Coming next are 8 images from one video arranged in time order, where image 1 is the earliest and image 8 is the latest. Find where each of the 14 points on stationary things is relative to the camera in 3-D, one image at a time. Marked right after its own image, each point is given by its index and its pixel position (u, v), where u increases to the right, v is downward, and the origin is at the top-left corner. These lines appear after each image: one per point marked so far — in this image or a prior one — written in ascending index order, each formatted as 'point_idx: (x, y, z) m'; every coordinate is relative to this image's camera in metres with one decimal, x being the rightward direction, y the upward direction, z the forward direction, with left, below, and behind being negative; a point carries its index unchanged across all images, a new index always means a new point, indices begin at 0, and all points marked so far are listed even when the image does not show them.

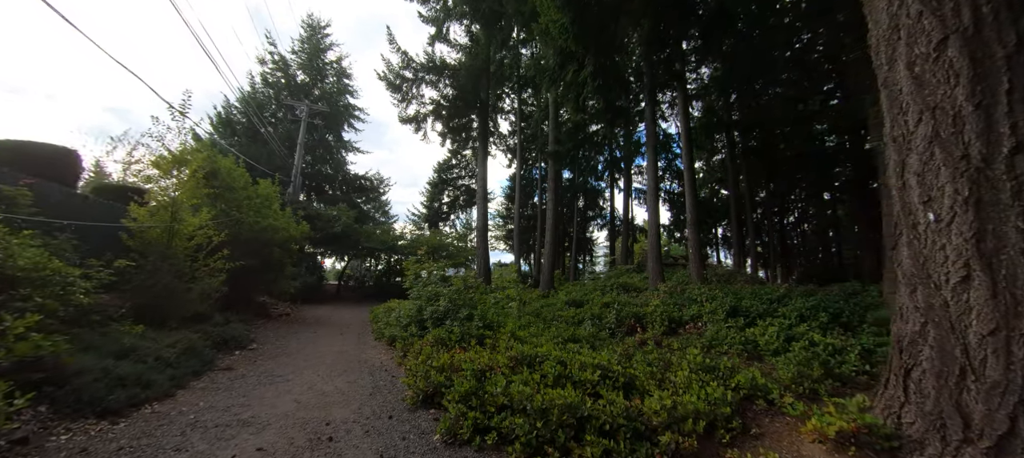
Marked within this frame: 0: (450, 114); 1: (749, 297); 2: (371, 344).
0: (-2.4, +4.2, +13.2) m
1: (+5.3, -1.5, +7.9) m
2: (-2.6, -2.1, +6.5) m
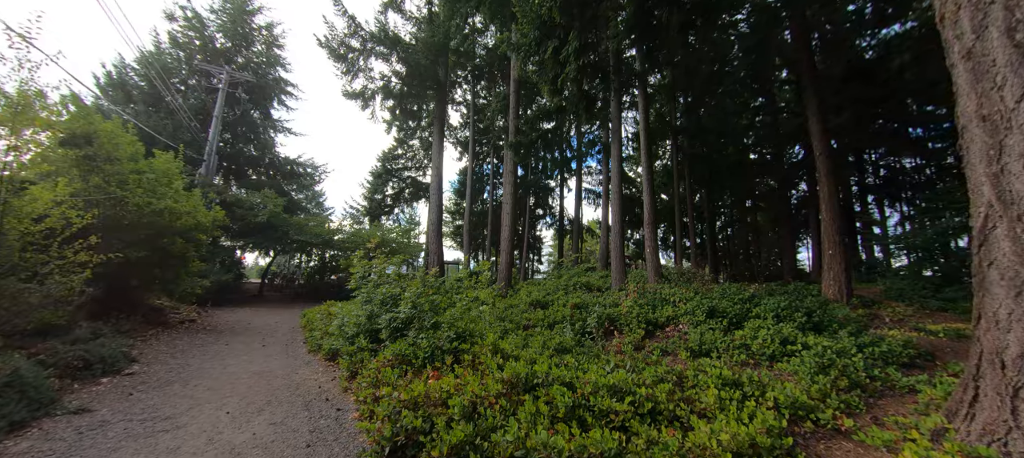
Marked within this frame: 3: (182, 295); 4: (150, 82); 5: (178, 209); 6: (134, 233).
0: (-3.7, +4.5, +11.8) m
1: (+4.5, -1.5, +7.8) m
2: (-3.0, -1.9, +5.2) m
3: (-8.1, -1.6, +8.7) m
4: (-15.5, +6.3, +15.3) m
5: (-6.7, +0.4, +7.1) m
6: (-6.9, -0.1, +6.5) m
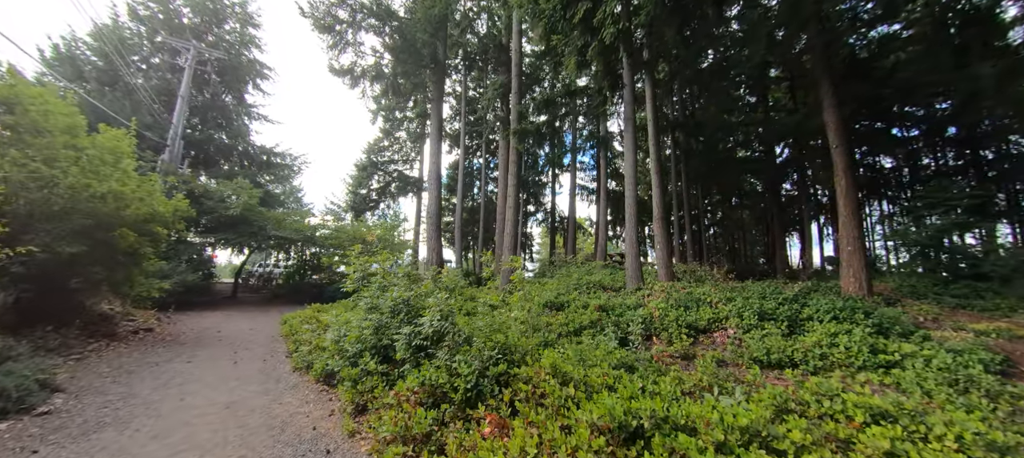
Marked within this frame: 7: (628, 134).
0: (-3.5, +4.6, +10.7) m
1: (+4.9, -1.3, +7.0) m
2: (-2.5, -1.7, +4.1) m
3: (-7.8, -1.4, +7.4) m
4: (-15.5, +6.5, +13.6) m
5: (-6.3, +0.6, +5.8) m
6: (-6.5, +0.1, +5.2) m
7: (+3.5, +2.9, +10.6) m
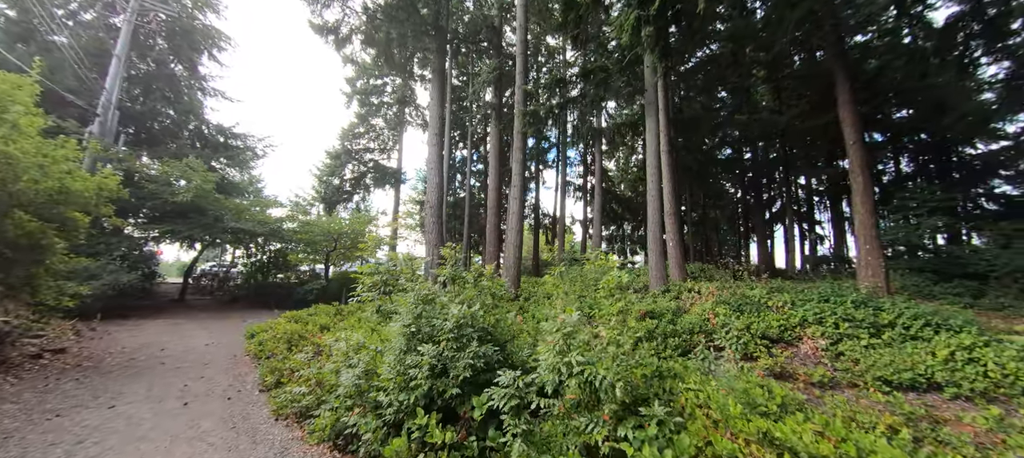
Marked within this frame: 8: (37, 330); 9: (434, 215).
0: (-3.2, +4.9, +9.1) m
1: (+5.4, -1.2, +6.2) m
2: (-1.8, -1.6, +2.7) m
3: (-7.2, -1.2, +5.5) m
4: (-15.4, +6.9, +11.0) m
5: (-5.6, +0.8, +4.1) m
6: (-5.8, +0.3, +3.5) m
7: (+3.8, +3.0, +9.7) m
8: (-7.3, -1.6, +5.5) m
9: (-2.0, +0.4, +9.4) m
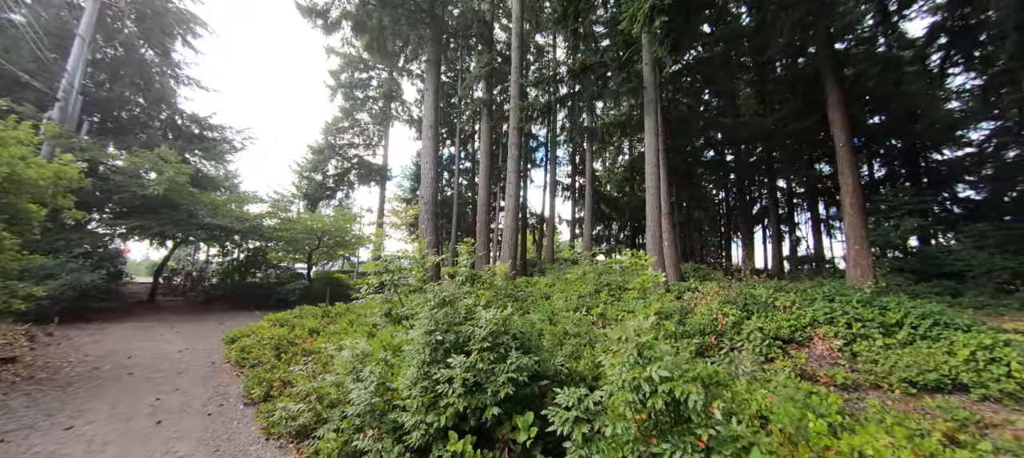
0: (-3.3, +4.9, +8.7) m
1: (+5.4, -1.2, +6.2) m
2: (-1.6, -1.5, +2.3) m
3: (-7.1, -1.1, +4.9) m
4: (-15.5, +7.0, +10.0) m
5: (-5.5, +0.9, +3.5) m
6: (-5.6, +0.4, +2.9) m
7: (+3.7, +3.0, +9.5) m
8: (-7.2, -1.5, +4.9) m
9: (-2.1, +0.4, +9.0) m
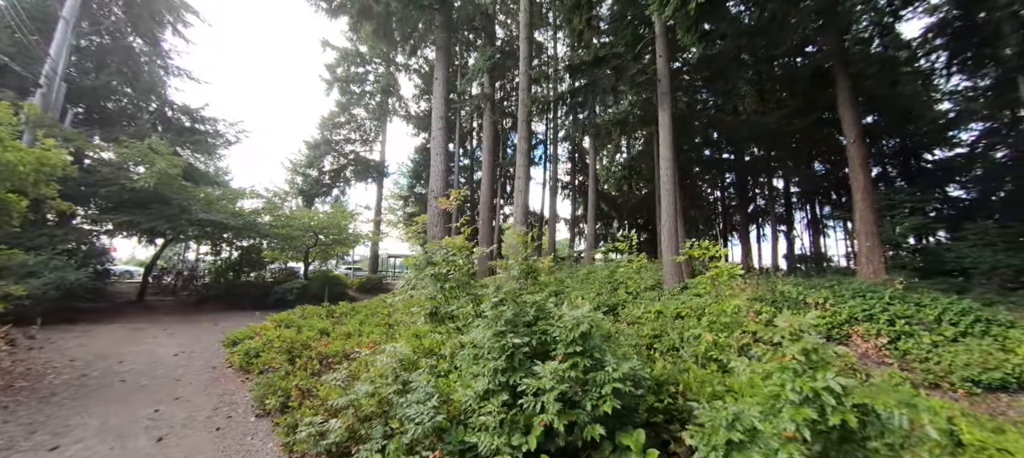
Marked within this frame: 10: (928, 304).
0: (-3.0, +5.0, +8.3) m
1: (+5.8, -1.1, +5.9) m
2: (-1.2, -1.4, +1.9) m
3: (-6.8, -1.0, +4.4) m
4: (-15.2, +7.1, +9.4) m
5: (-5.1, +0.9, +3.1) m
6: (-5.2, +0.5, +2.5) m
7: (+4.0, +3.1, +9.3) m
8: (-6.9, -1.4, +4.4) m
9: (-1.8, +0.5, +8.6) m
10: (+6.4, -1.2, +5.5) m
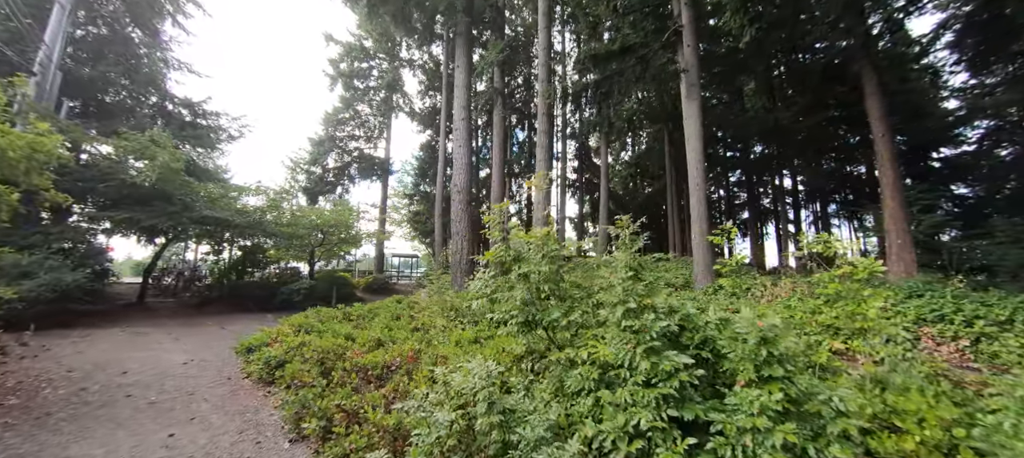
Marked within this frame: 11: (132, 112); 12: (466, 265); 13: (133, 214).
0: (-2.4, +5.1, +7.8) m
1: (+6.3, -1.1, +5.5) m
2: (-0.6, -1.4, +1.5) m
3: (-6.2, -1.0, +3.9) m
4: (-14.7, +7.2, +8.9) m
5: (-4.5, +1.0, +2.6) m
6: (-4.6, +0.5, +2.0) m
7: (+4.5, +3.2, +8.9) m
8: (-6.3, -1.3, +3.9) m
9: (-1.3, +0.6, +8.2) m
10: (+6.9, -1.1, +5.1) m
11: (-12.2, +3.8, +11.5) m
12: (-1.0, -0.8, +7.9) m
13: (-9.8, +0.4, +9.2) m
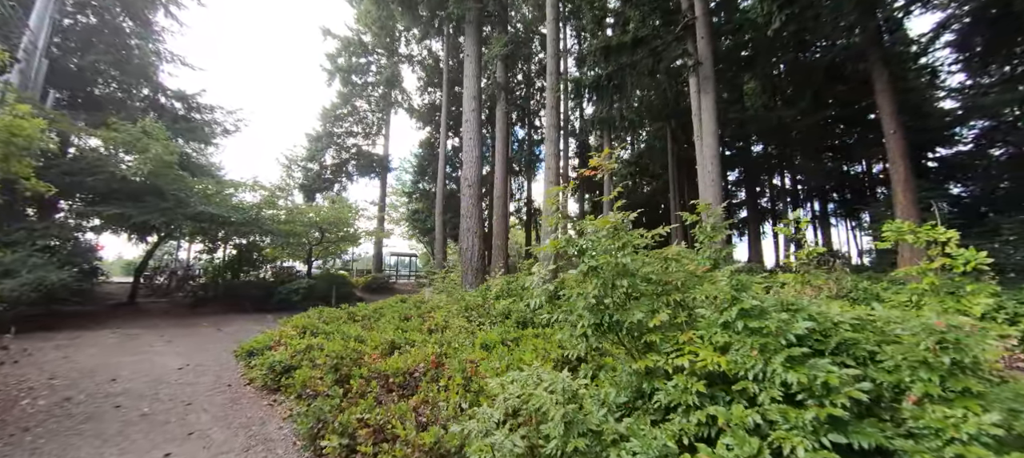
0: (-2.2, +5.2, +7.5) m
1: (+6.5, -1.0, +5.3) m
2: (-0.3, -1.3, +1.2) m
3: (-6.0, -0.9, +3.6) m
4: (-14.5, +7.2, +8.4) m
5: (-4.2, +1.1, +2.3) m
6: (-4.4, +0.6, +1.7) m
7: (+4.7, +3.3, +8.6) m
8: (-6.0, -1.2, +3.6) m
9: (-1.1, +0.7, +7.9) m
10: (+7.2, -1.0, +4.9) m
11: (-12.0, +3.8, +11.0) m
12: (-0.8, -0.7, +7.6) m
13: (-9.6, +0.5, +8.8) m
